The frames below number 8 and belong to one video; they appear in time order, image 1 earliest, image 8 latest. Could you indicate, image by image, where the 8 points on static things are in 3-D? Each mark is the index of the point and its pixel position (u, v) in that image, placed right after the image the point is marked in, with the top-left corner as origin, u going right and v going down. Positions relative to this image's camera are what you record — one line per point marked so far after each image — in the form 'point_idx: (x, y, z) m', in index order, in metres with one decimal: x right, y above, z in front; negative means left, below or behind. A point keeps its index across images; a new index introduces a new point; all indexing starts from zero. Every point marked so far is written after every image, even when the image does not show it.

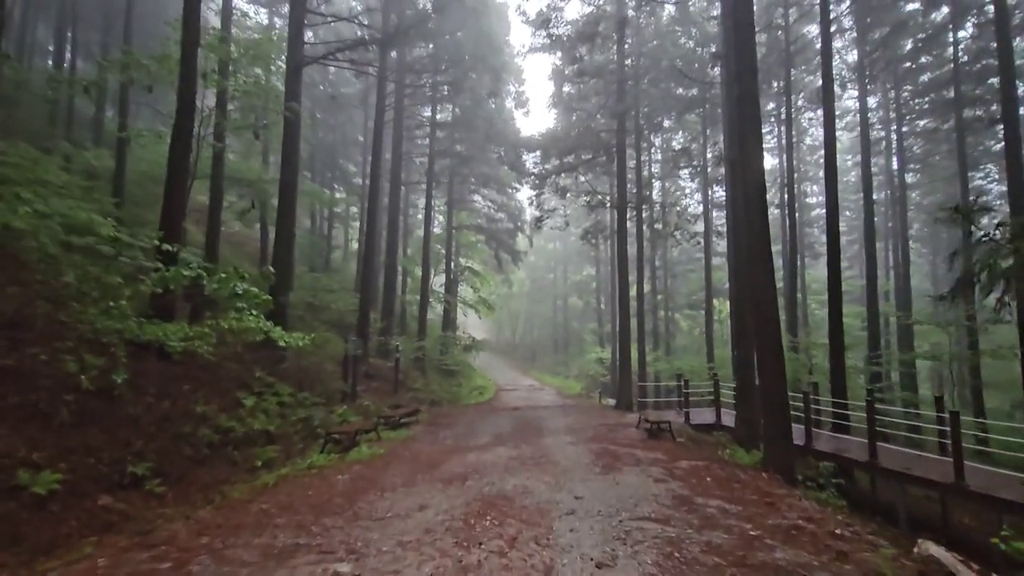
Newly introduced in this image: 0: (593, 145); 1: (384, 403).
0: (+2.8, +5.1, +17.8) m
1: (-3.5, -3.1, +13.9) m
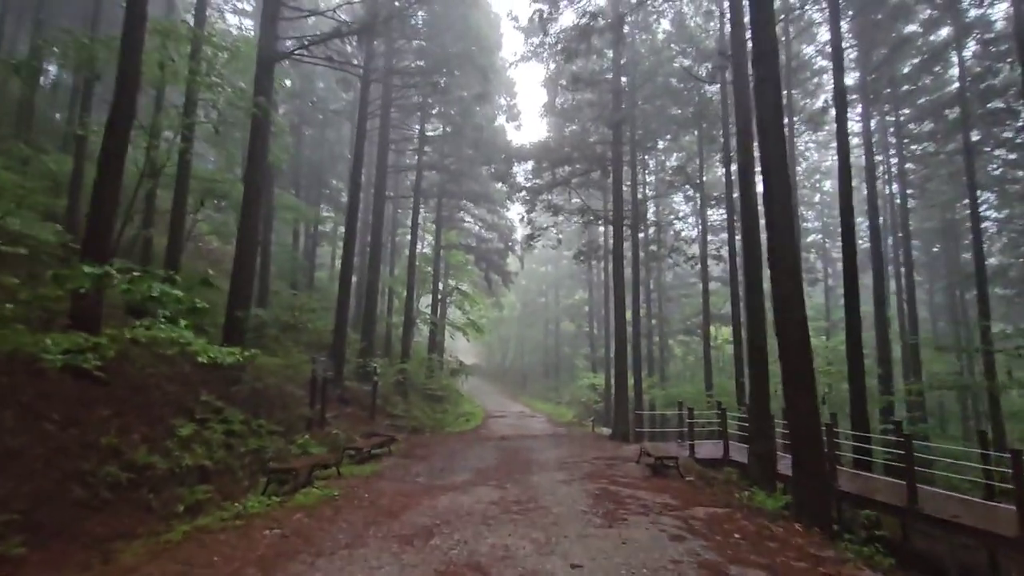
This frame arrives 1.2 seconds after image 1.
0: (+2.5, +4.4, +16.9) m
1: (-3.8, -3.5, +12.6) m
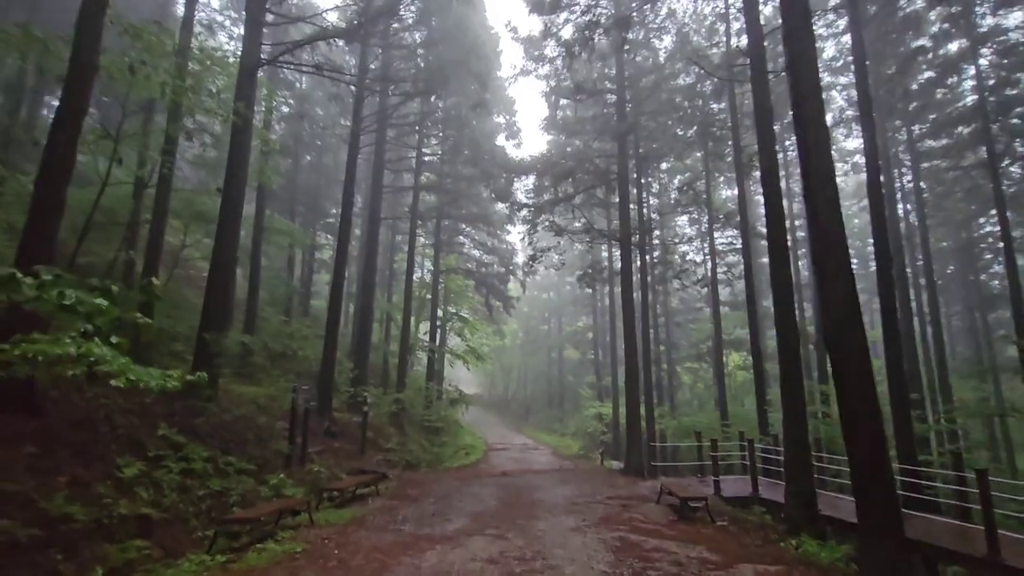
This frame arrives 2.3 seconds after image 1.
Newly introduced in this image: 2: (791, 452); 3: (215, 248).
0: (+2.5, +3.7, +16.2) m
1: (-3.8, -4.0, +11.4) m
2: (+4.5, -2.7, +8.3) m
3: (-5.8, +0.8, +9.9) m
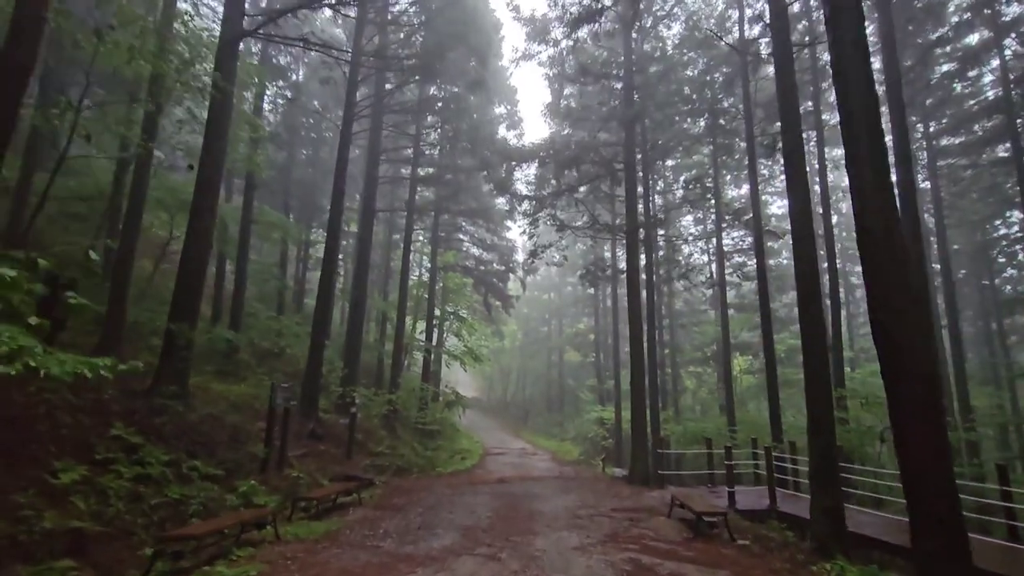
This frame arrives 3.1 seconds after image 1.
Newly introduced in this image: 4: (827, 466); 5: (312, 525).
0: (+2.5, +3.8, +15.4) m
1: (-3.8, -3.8, +10.6) m
2: (+4.5, -2.5, +7.5) m
3: (-5.8, +1.0, +9.1) m
4: (+4.6, -2.6, +7.4) m
5: (-2.5, -3.1, +6.7) m
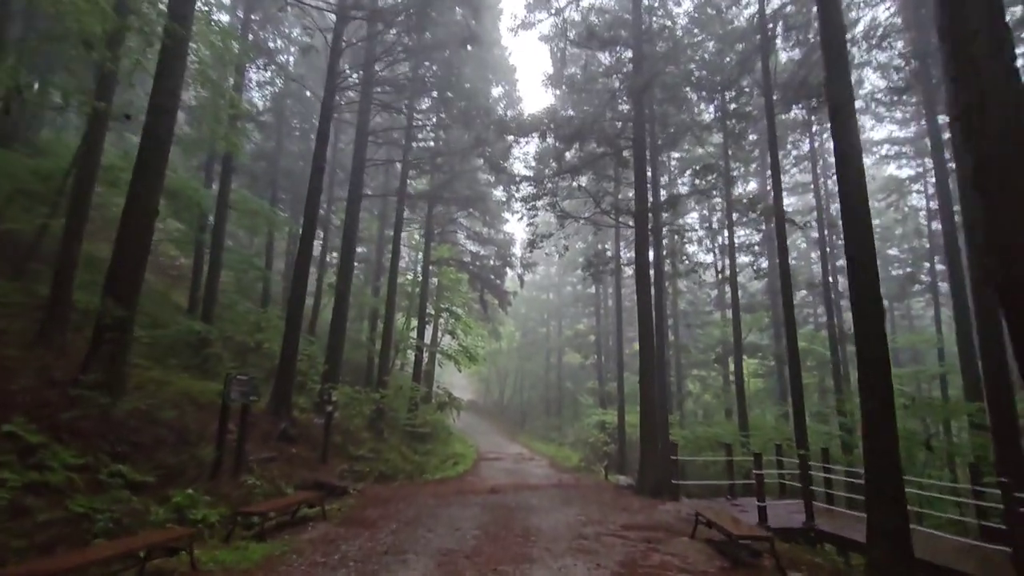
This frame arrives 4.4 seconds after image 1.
0: (+2.5, +4.0, +14.1) m
1: (-3.9, -3.5, +9.2) m
2: (+4.4, -2.2, +6.2) m
3: (-5.9, +1.4, +7.8) m
4: (+4.5, -2.3, +6.1) m
5: (-2.6, -2.7, +5.3) m
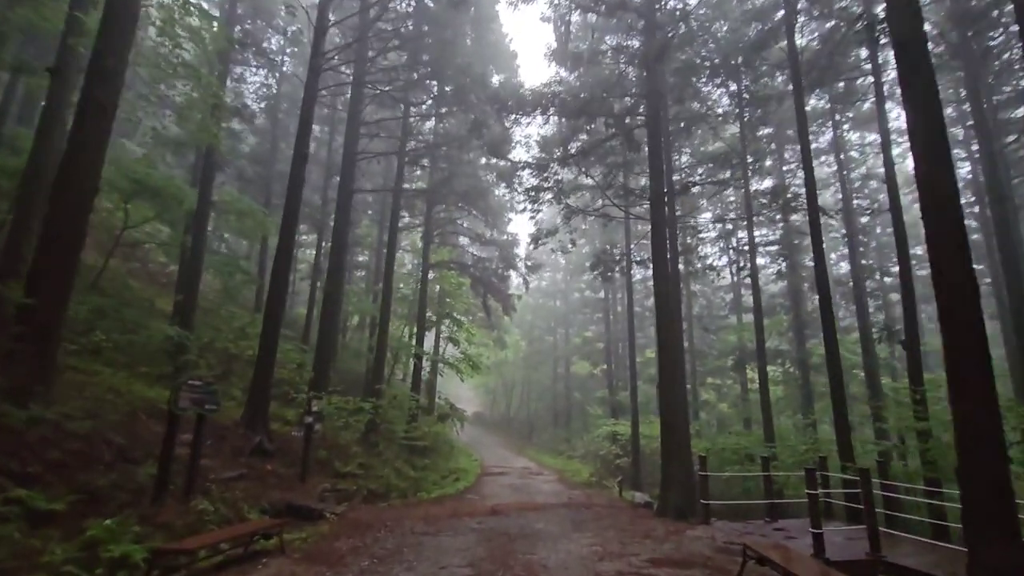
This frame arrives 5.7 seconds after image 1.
0: (+2.5, +4.1, +12.9) m
1: (-3.9, -3.3, +8.0) m
2: (+4.4, -1.9, +4.8) m
3: (-5.9, +1.5, +6.7) m
4: (+4.4, -2.0, +4.7) m
5: (-2.7, -2.4, +4.1) m
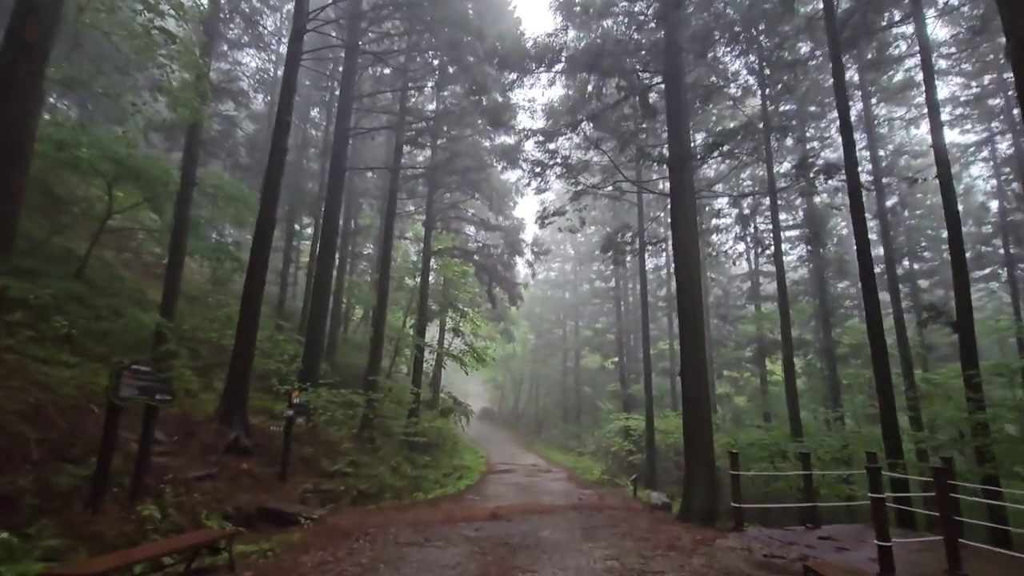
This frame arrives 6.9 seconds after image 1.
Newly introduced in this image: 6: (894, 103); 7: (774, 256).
0: (+2.5, +4.6, +11.8) m
1: (-3.9, -3.0, +7.0) m
2: (+4.3, -1.5, +3.7) m
3: (-5.9, +1.9, +5.7) m
4: (+4.4, -1.6, +3.6) m
5: (-2.7, -2.1, +3.0) m
6: (+13.7, +6.6, +18.3) m
7: (+10.1, +1.3, +19.9) m
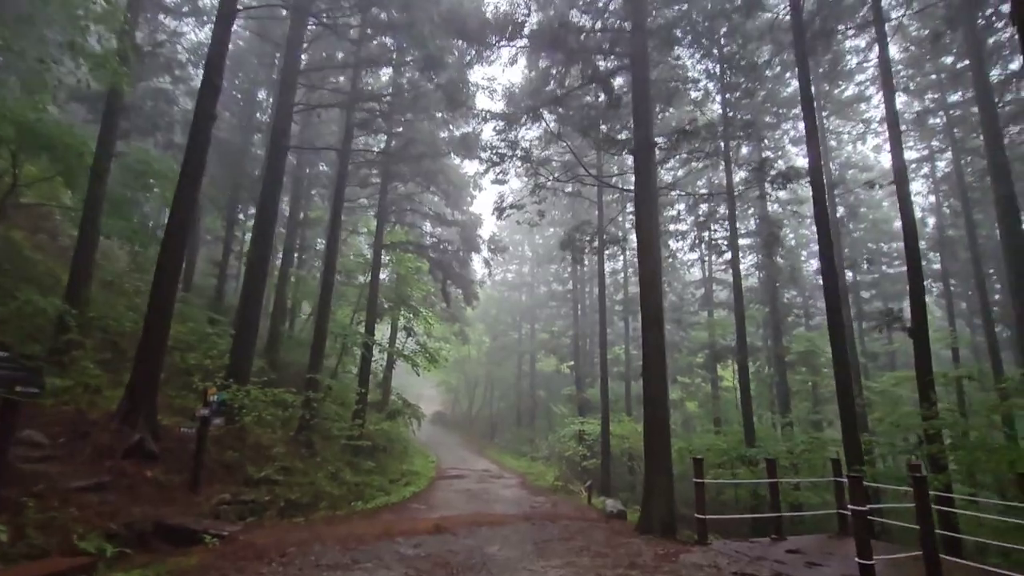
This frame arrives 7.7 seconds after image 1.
0: (+1.7, +4.7, +11.2) m
1: (-4.5, -2.7, +5.8) m
2: (+3.9, -1.5, +3.2) m
3: (-6.4, +2.2, +4.4) m
4: (+4.0, -1.5, +3.2) m
5: (-3.0, -1.8, +2.0) m
6: (+12.3, +6.3, +18.7) m
7: (+8.5, +1.1, +20.0) m
